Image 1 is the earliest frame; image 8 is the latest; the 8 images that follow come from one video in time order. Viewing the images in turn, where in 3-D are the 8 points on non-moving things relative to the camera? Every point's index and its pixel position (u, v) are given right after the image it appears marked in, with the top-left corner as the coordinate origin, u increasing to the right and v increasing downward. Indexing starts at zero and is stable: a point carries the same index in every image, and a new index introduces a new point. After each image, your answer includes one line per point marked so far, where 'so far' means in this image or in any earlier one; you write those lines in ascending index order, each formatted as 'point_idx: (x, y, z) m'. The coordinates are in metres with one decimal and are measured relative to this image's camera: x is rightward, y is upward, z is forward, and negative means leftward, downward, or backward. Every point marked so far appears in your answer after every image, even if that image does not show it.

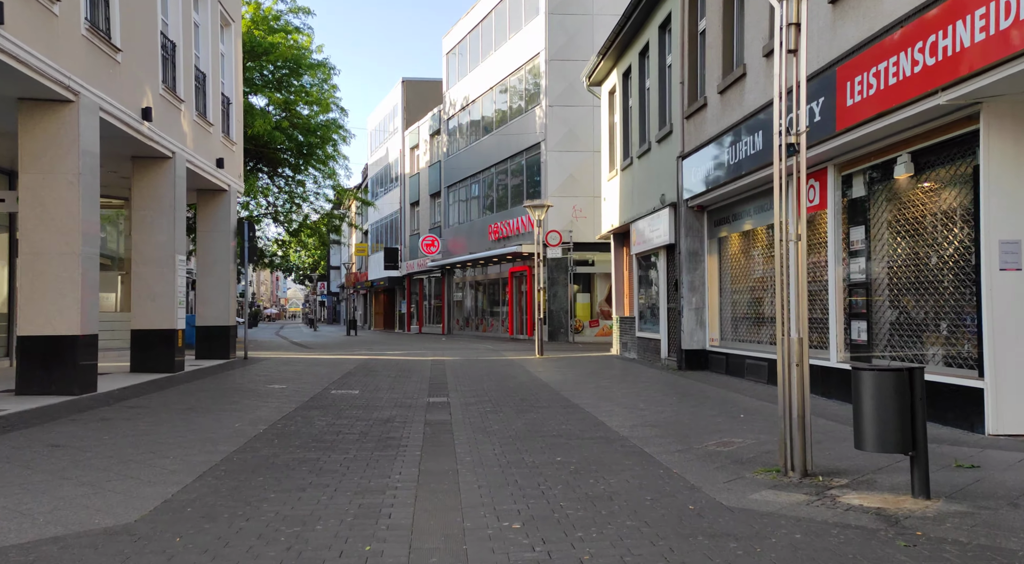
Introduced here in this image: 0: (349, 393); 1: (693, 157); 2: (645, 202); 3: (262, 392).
0: (-2.4, -1.7, +11.9) m
1: (+3.1, +2.1, +13.7) m
2: (+2.8, +1.7, +17.1) m
3: (-3.7, -1.6, +11.7) m
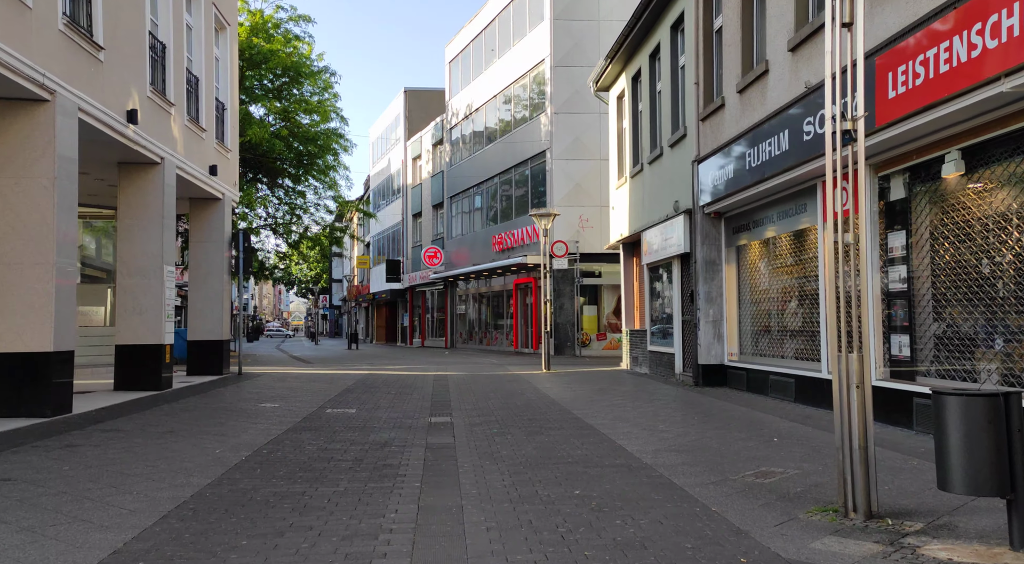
0: (-2.3, -1.8, +11.2) m
1: (+3.2, +2.0, +13.0) m
2: (+3.0, +1.5, +16.3) m
3: (-3.6, -1.8, +11.0) m
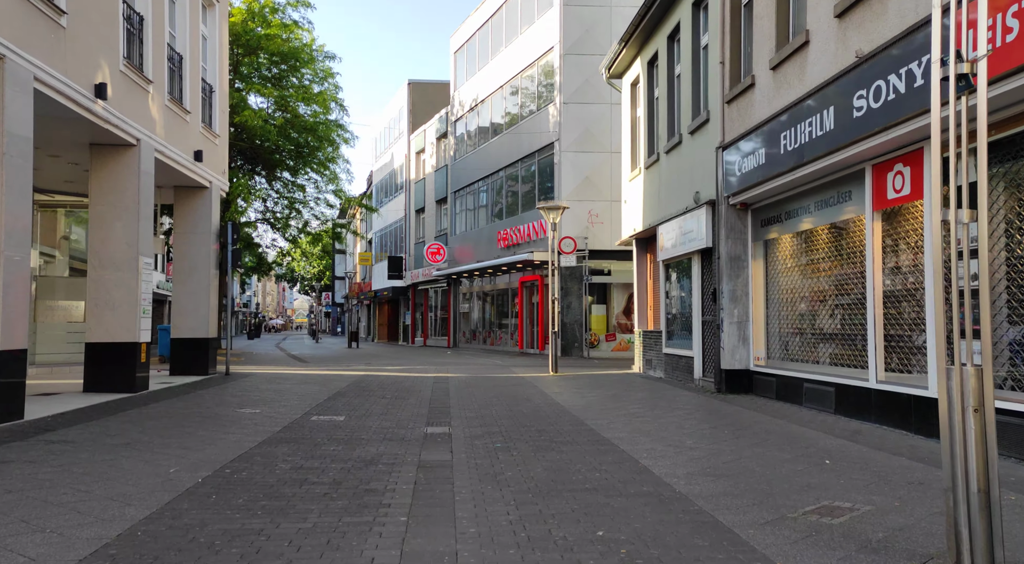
0: (-2.2, -1.7, +10.0) m
1: (+3.3, +2.0, +11.8) m
2: (+3.1, +1.5, +15.2) m
3: (-3.5, -1.7, +9.9) m
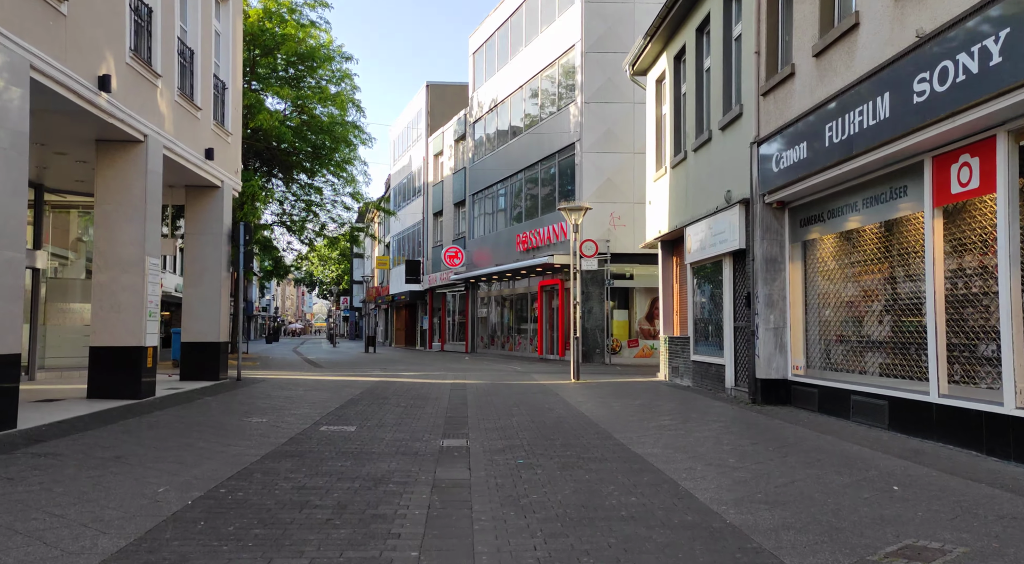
0: (-2.0, -1.8, +9.4) m
1: (+3.7, +2.0, +11.1) m
2: (+3.5, +1.5, +14.4) m
3: (-3.2, -1.7, +9.3) m
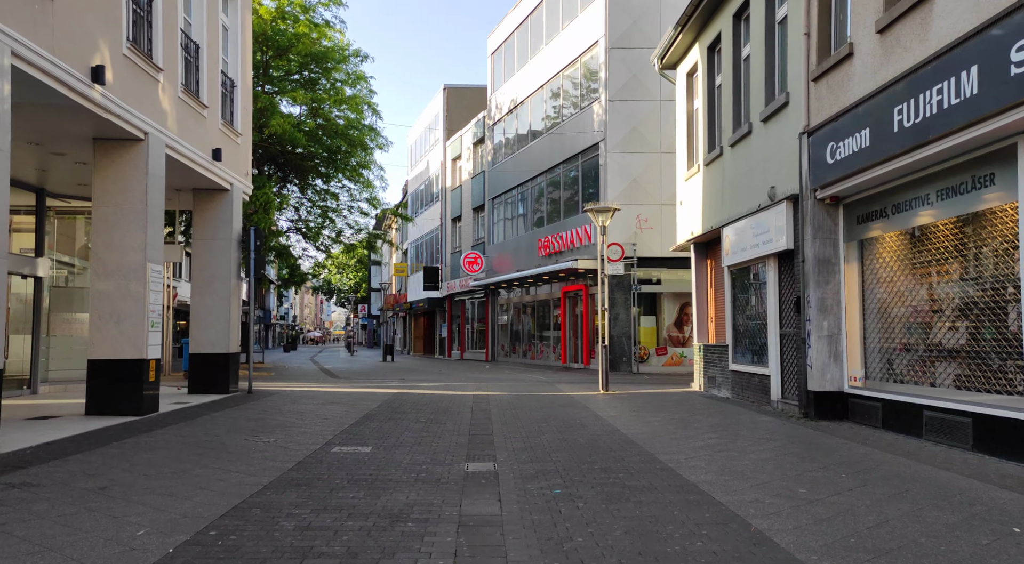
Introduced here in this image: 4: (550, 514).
0: (-1.6, -1.8, +8.5) m
1: (+4.0, +1.9, +10.1) m
2: (+3.9, +1.4, +13.5) m
3: (-2.9, -1.8, +8.4) m
4: (+0.3, -1.6, +5.7) m
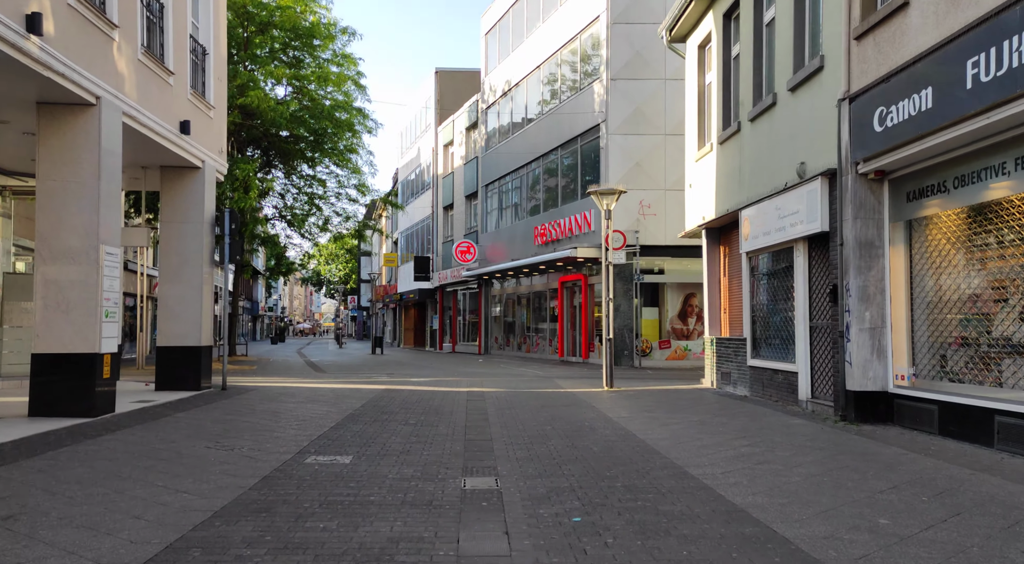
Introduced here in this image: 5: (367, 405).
0: (-1.6, -1.7, +7.3) m
1: (+4.0, +2.1, +8.9) m
2: (+3.9, +1.6, +12.2) m
3: (-2.9, -1.6, +7.1) m
4: (+0.3, -1.5, +4.4) m
5: (-2.3, -1.9, +12.5) m
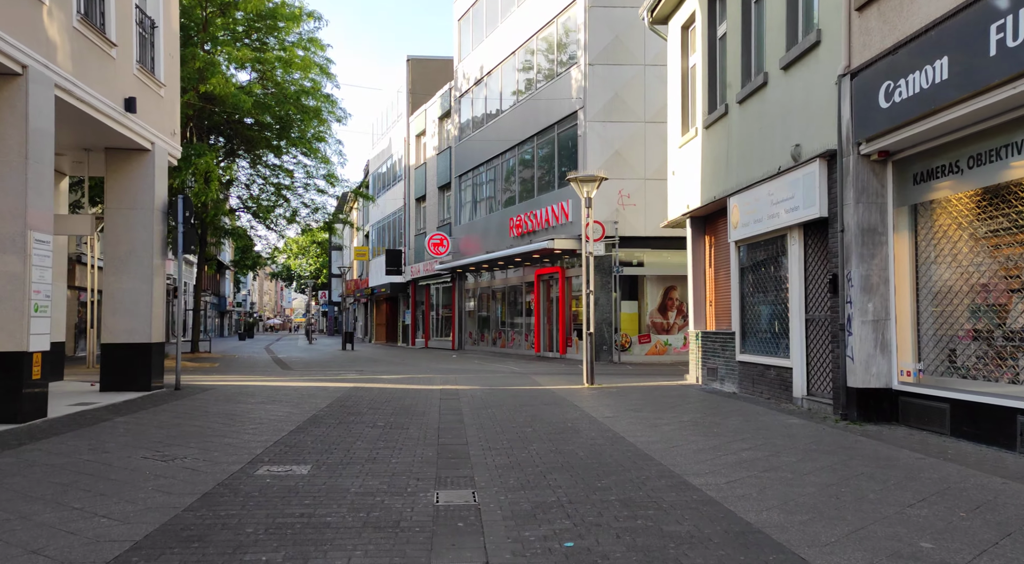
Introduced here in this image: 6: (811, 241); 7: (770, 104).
0: (-1.8, -1.6, +6.4) m
1: (+3.8, +2.2, +8.2) m
2: (+3.5, +1.7, +11.6) m
3: (-3.0, -1.5, +6.2) m
4: (+0.3, -1.4, +3.7) m
5: (-2.6, -1.8, +11.7) m
6: (+3.7, +0.5, +10.1) m
7: (+3.6, +2.5, +11.1) m
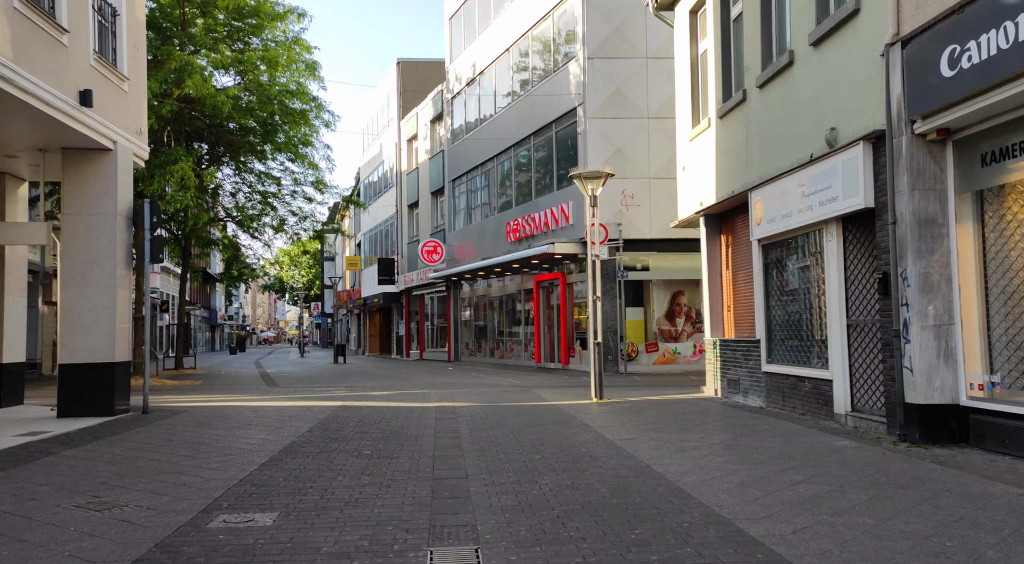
0: (-1.7, -1.6, +5.2) m
1: (+3.8, +2.2, +7.1) m
2: (+3.5, +1.7, +10.4) m
3: (-2.9, -1.6, +5.0) m
4: (+0.3, -1.4, +2.5) m
5: (-2.6, -1.9, +10.4) m
6: (+3.8, +0.5, +9.0) m
7: (+3.6, +2.5, +10.0) m
